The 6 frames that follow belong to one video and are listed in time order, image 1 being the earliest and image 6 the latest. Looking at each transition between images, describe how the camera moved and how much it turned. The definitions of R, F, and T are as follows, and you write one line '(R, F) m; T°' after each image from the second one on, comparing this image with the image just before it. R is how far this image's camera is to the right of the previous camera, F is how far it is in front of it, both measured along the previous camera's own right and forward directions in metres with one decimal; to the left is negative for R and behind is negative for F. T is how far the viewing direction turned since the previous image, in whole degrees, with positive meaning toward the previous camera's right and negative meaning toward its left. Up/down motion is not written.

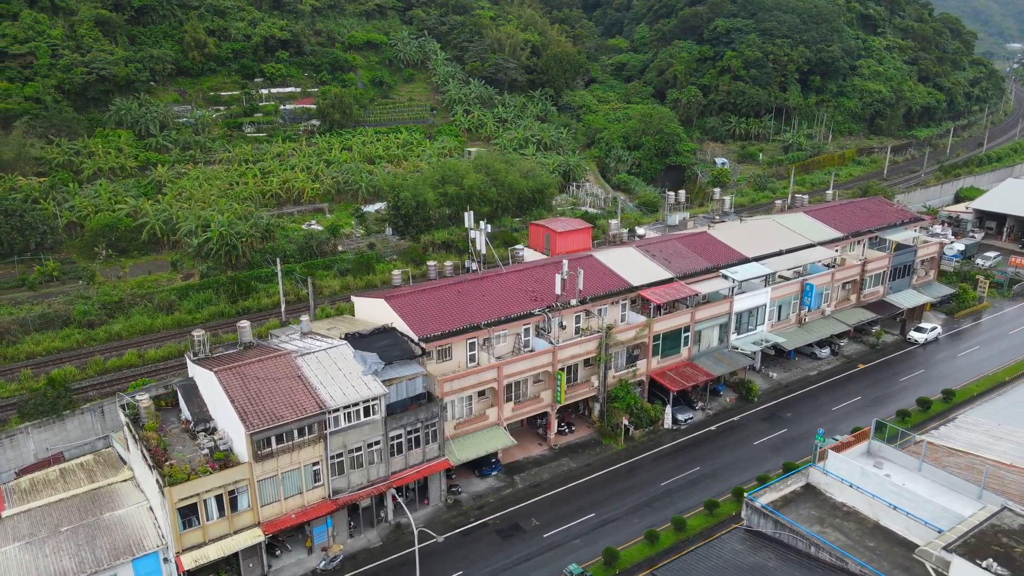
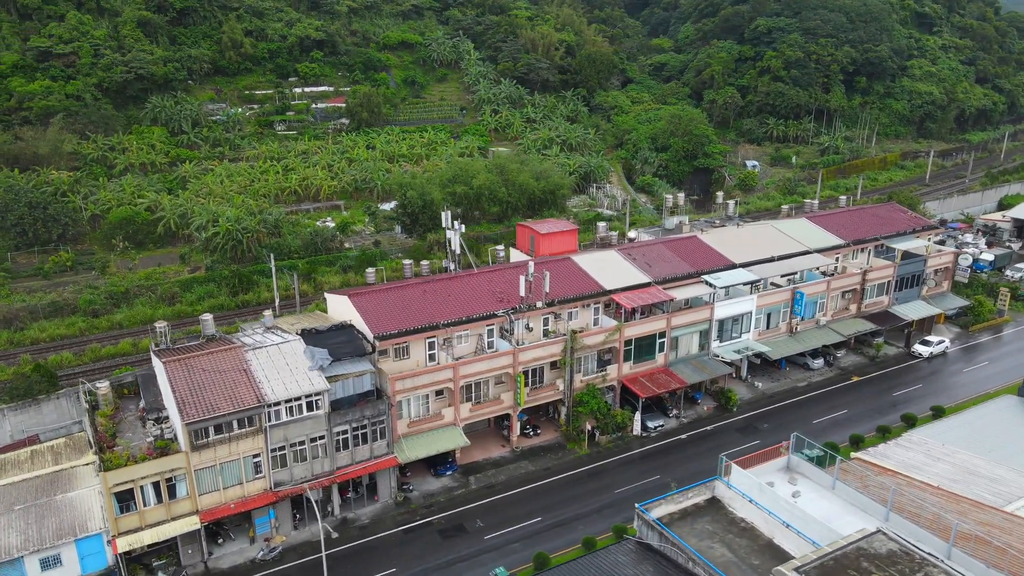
(+4.8, +0.2) m; -4°
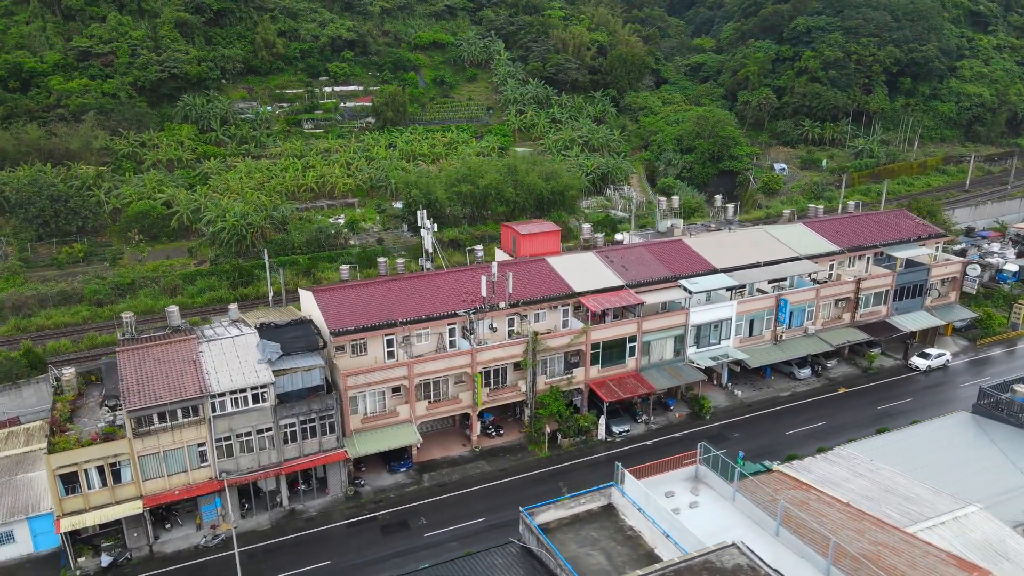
(+4.7, +0.1) m; -4°
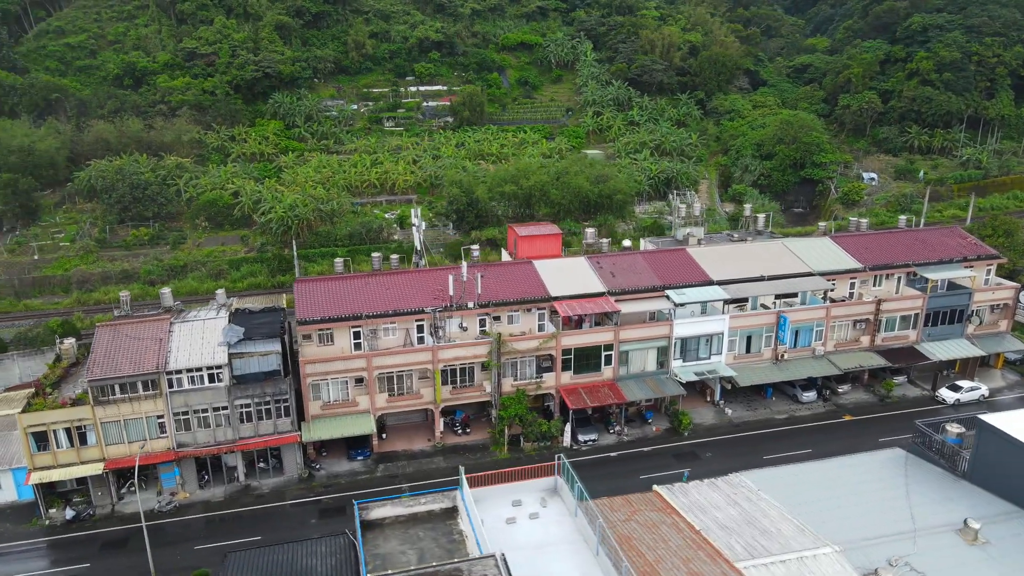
(+8.1, +0.5) m; -10°
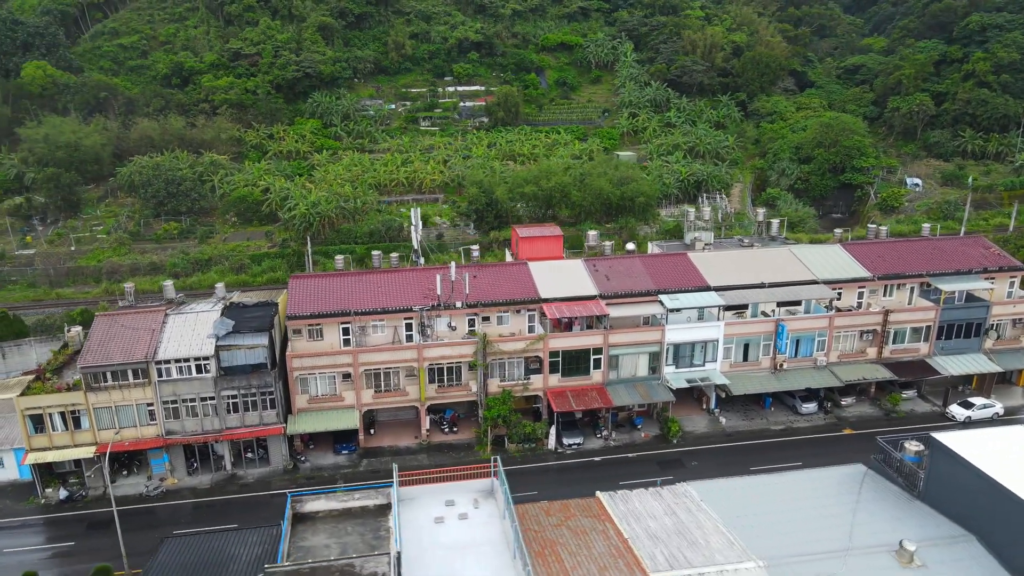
(+3.6, 0.0) m; -4°
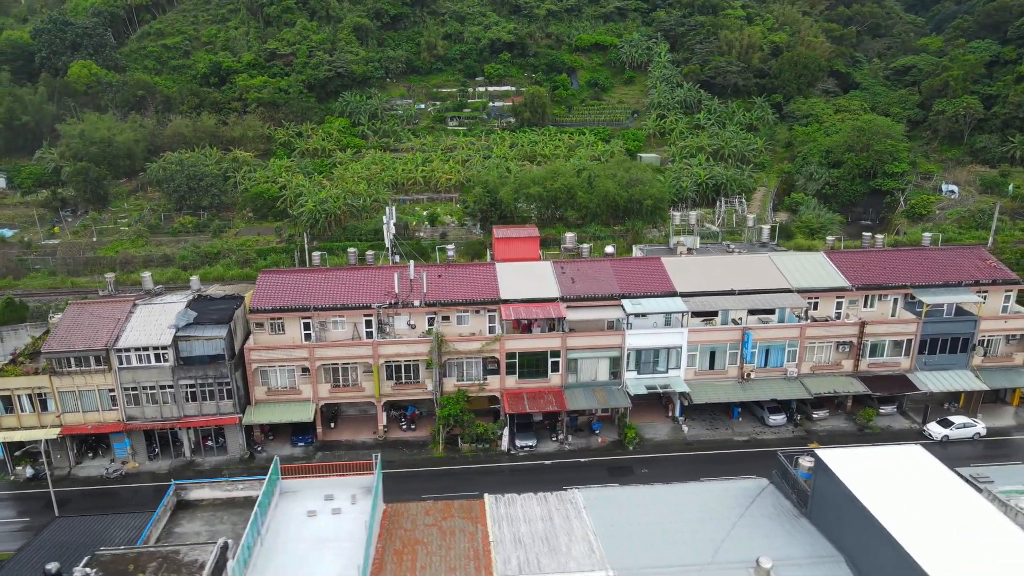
(+5.5, +0.1) m; -5°
